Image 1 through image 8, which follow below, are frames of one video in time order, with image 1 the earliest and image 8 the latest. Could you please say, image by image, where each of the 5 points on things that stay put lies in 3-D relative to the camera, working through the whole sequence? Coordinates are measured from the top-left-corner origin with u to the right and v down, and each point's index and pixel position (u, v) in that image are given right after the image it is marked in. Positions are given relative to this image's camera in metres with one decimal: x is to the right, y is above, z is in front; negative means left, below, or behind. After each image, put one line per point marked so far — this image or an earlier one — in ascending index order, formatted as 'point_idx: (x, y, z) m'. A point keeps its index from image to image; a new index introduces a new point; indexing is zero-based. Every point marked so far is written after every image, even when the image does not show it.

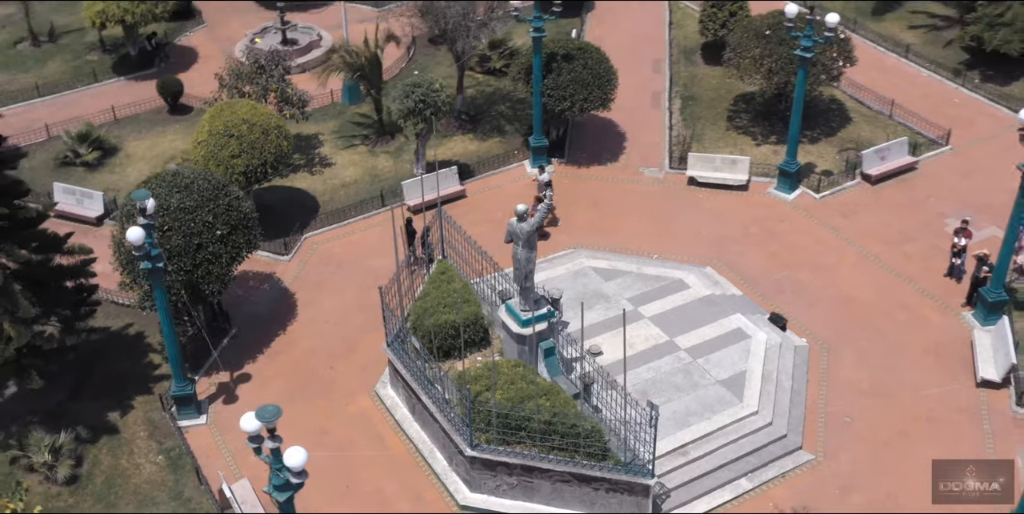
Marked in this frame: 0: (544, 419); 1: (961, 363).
0: (+0.5, -2.3, +16.4) m
1: (+7.4, -1.7, +19.1) m
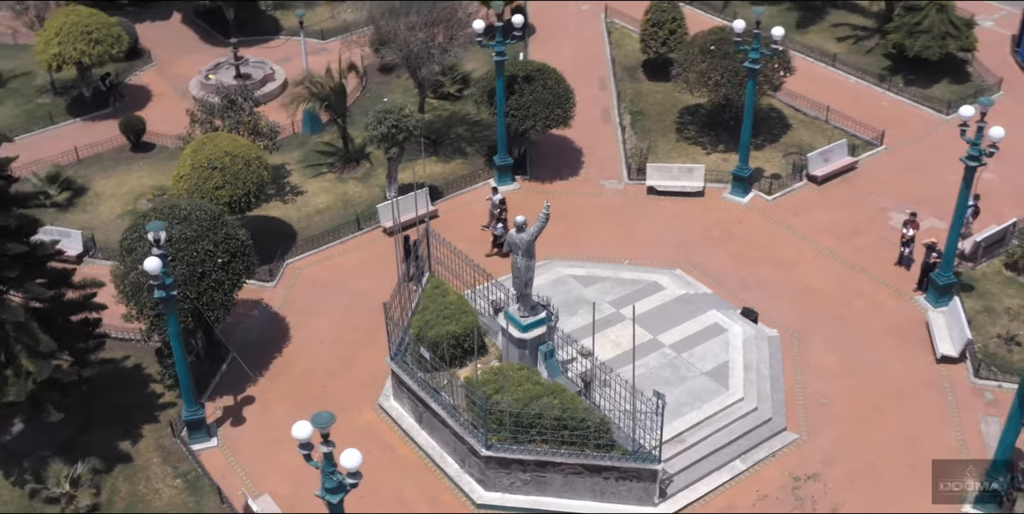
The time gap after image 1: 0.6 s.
0: (+0.6, -2.4, +17.4) m
1: (+7.3, -1.5, +20.7) m
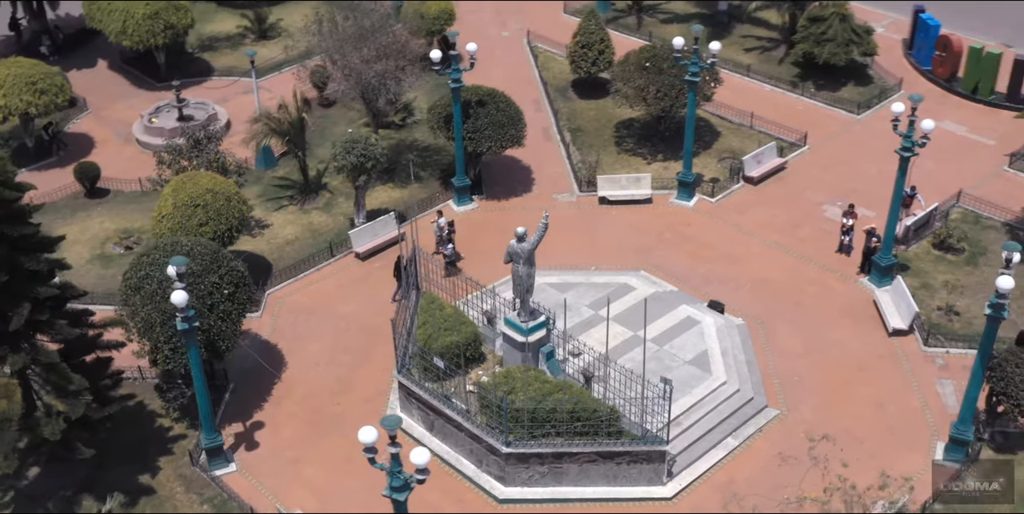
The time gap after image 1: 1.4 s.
0: (+0.9, -2.4, +18.8) m
1: (+7.1, -1.2, +22.8) m
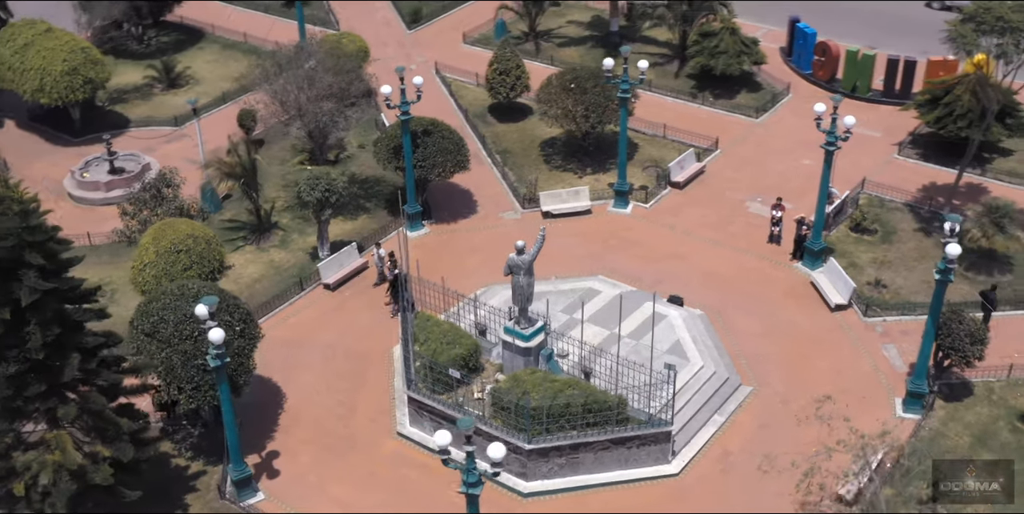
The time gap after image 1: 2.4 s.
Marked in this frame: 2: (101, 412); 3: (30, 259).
0: (+1.2, -2.6, +20.4) m
1: (+6.6, -0.9, +25.3) m
2: (-6.4, -2.4, +18.1) m
3: (-6.9, 0.0, +16.8) m
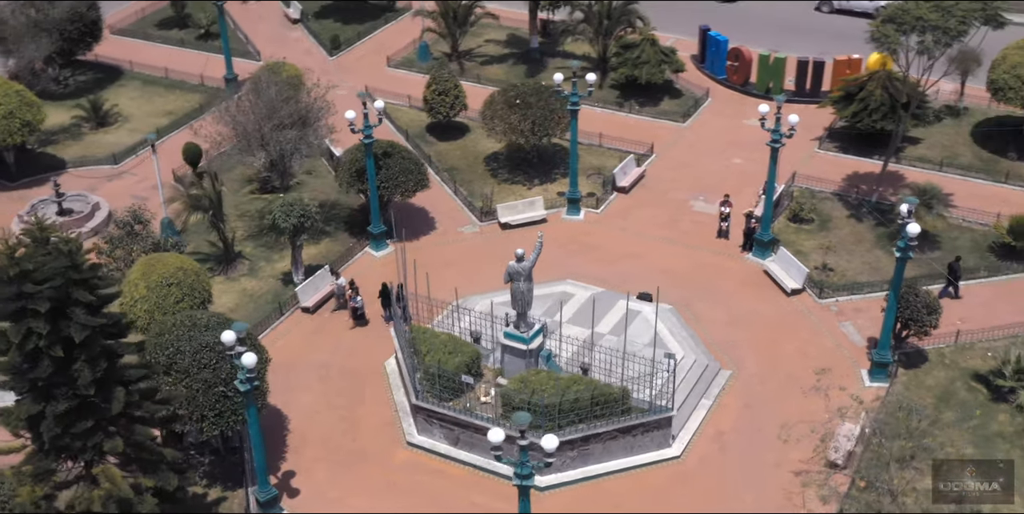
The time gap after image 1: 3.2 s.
0: (+1.4, -2.6, +21.7) m
1: (+6.0, -0.7, +27.2) m
2: (-5.9, -3.0, +18.5) m
3: (-6.4, -0.6, +17.1) m
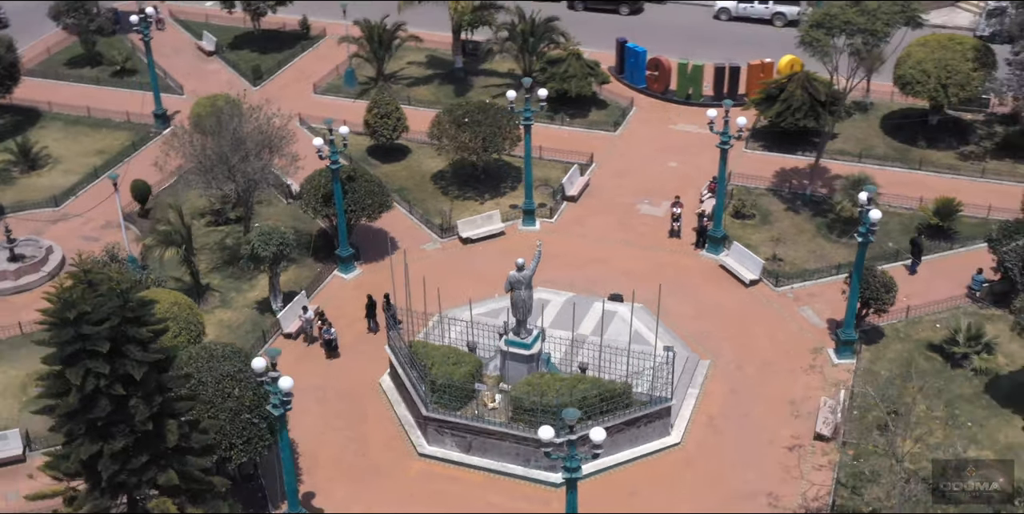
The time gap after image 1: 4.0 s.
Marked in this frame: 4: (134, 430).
0: (+1.6, -2.7, +22.9) m
1: (+5.4, -0.6, +29.0) m
2: (-5.2, -3.5, +18.8) m
3: (-5.7, -1.1, +17.4) m
4: (-5.8, -2.6, +17.7) m
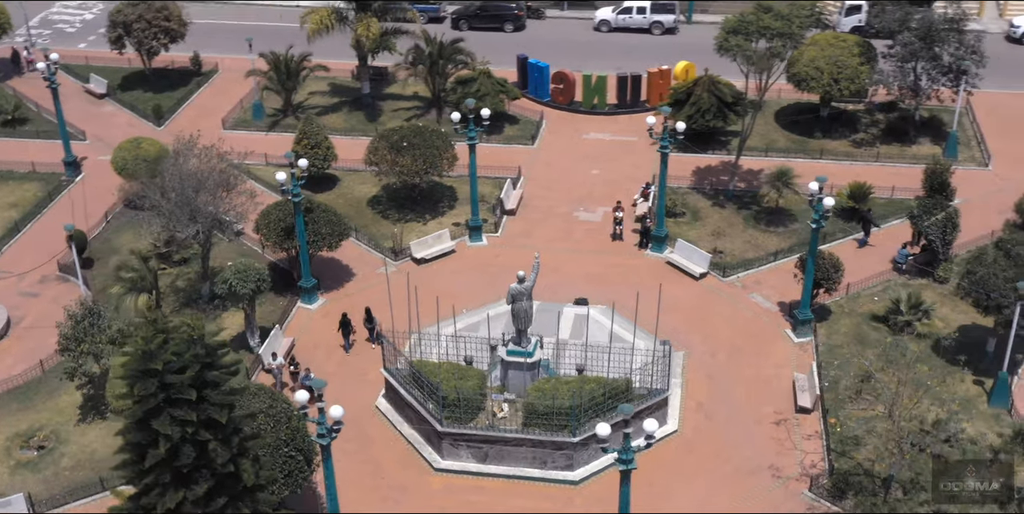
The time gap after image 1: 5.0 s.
0: (+1.9, -2.8, +24.2) m
1: (+4.4, -0.5, +30.8) m
2: (-4.1, -4.2, +19.1) m
3: (-4.6, -1.8, +17.6) m
4: (-4.6, -3.3, +17.9) m
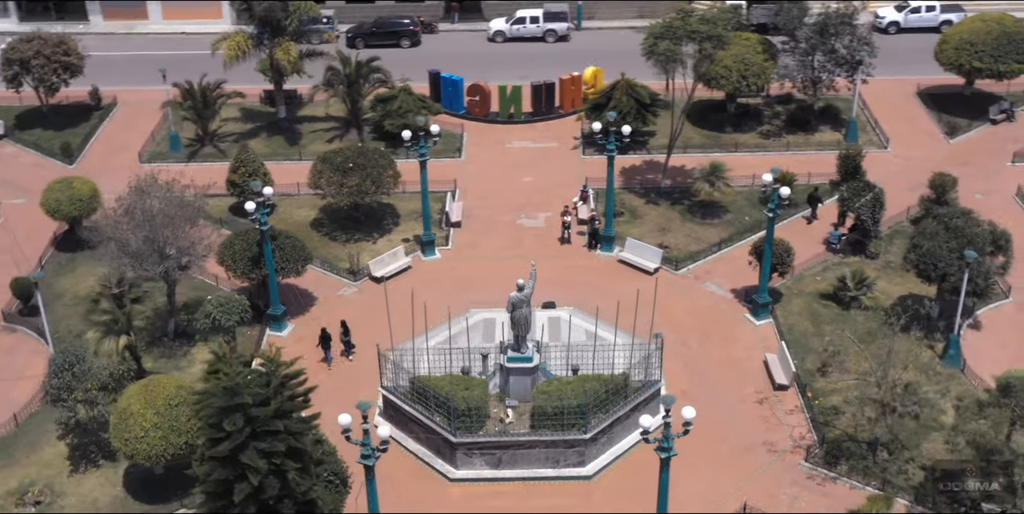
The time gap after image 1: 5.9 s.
0: (+2.0, -2.9, +25.3) m
1: (+3.3, -0.4, +32.2) m
2: (-3.0, -4.6, +19.3) m
3: (-3.4, -2.3, +17.8) m
4: (-3.4, -3.8, +18.1) m
